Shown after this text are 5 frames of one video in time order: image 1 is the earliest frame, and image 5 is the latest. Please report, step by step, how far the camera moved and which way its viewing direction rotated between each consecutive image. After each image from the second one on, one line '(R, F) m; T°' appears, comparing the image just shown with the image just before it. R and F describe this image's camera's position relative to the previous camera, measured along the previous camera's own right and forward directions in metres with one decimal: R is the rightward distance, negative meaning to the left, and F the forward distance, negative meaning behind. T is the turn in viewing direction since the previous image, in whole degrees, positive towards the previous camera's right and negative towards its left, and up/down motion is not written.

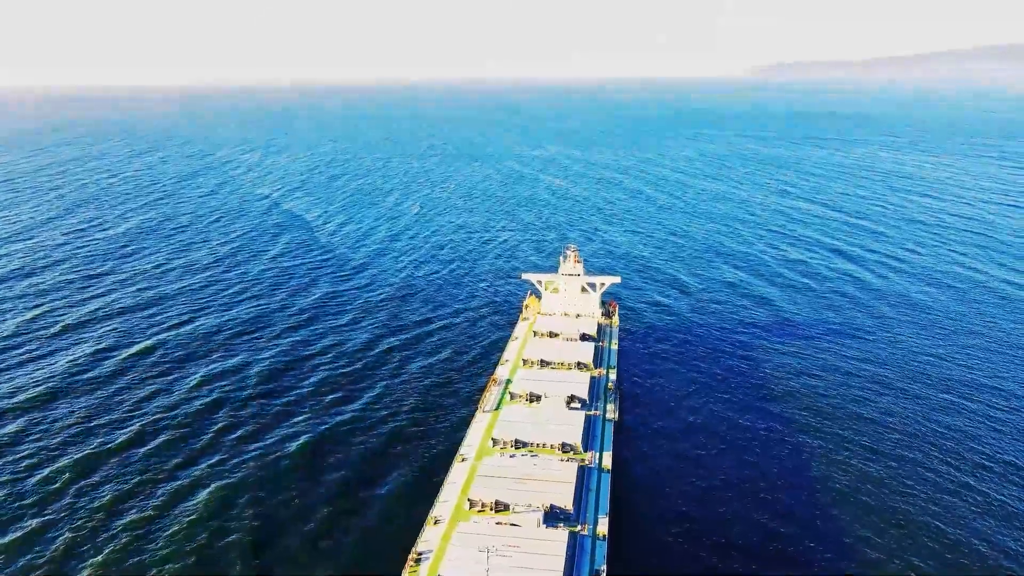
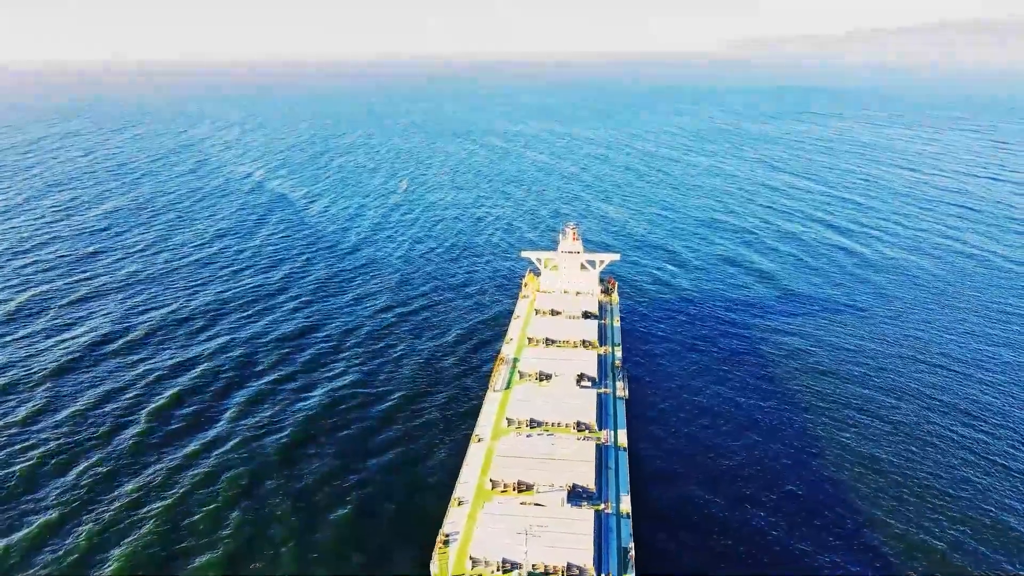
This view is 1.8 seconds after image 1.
(-2.1, +0.4) m; +1°
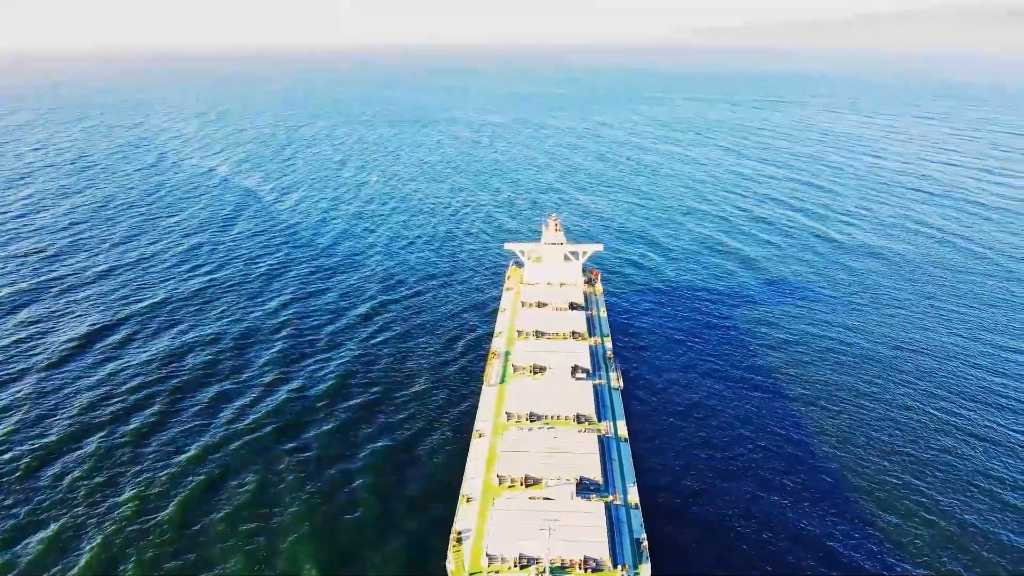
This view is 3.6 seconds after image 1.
(-2.0, +0.2) m; +3°
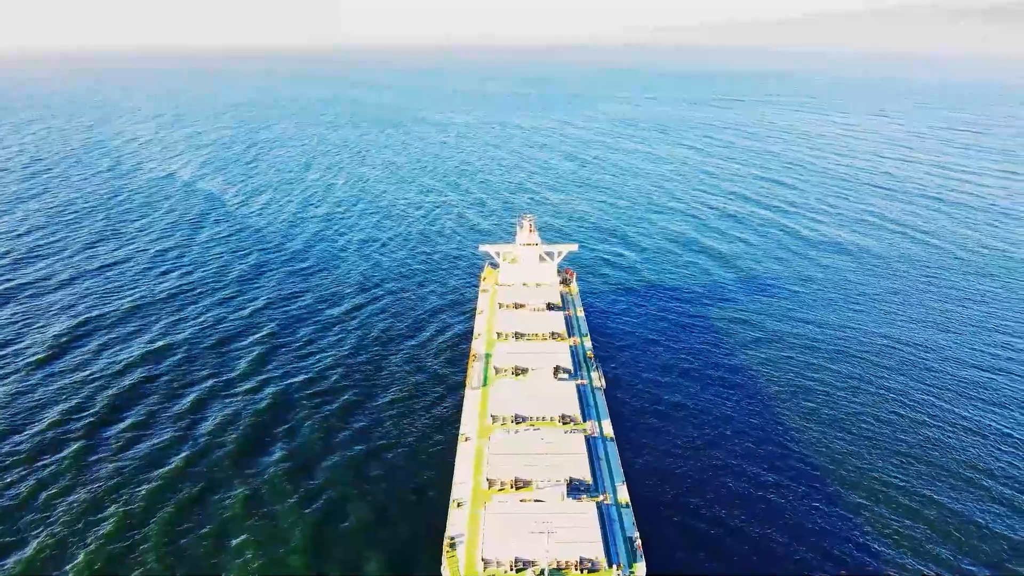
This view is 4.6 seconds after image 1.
(-1.1, 0.0) m; +3°
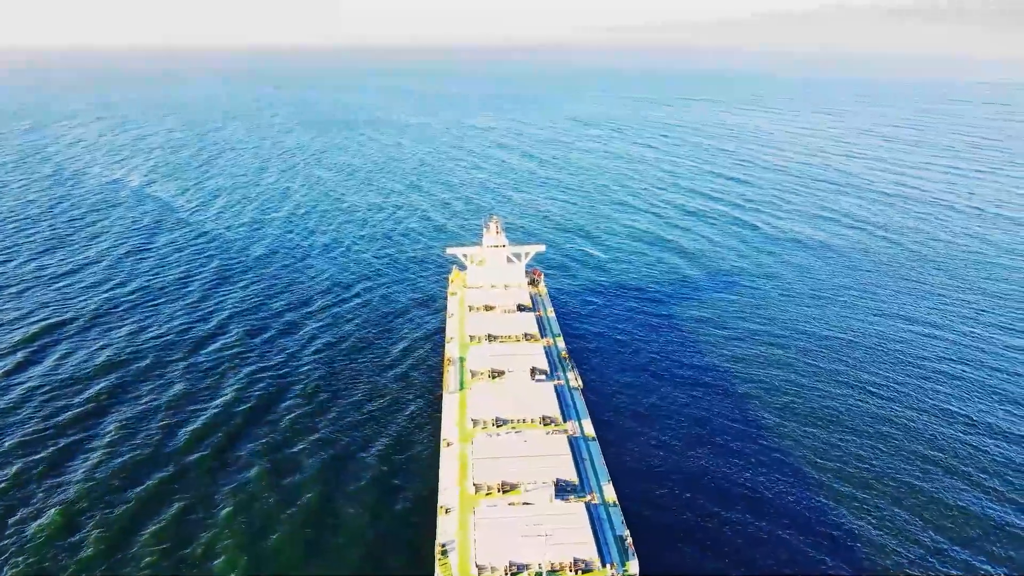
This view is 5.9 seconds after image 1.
(-1.3, 0.0) m; +4°
